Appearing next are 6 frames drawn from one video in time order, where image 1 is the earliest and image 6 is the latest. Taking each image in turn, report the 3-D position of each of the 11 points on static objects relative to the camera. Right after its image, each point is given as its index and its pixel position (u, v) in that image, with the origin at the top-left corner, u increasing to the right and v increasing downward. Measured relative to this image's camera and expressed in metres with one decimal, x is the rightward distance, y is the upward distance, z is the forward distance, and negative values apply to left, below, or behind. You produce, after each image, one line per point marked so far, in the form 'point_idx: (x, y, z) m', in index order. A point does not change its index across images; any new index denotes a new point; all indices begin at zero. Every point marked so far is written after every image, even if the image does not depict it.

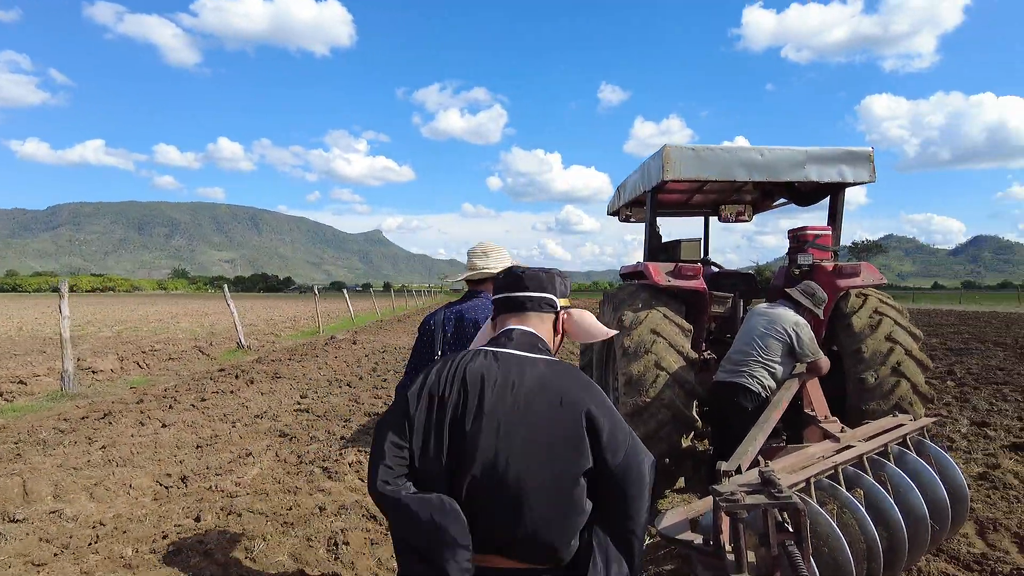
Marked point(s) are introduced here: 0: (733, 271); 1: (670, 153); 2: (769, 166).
0: (+1.9, +0.1, +5.7) m
1: (+1.1, +1.0, +4.7) m
2: (+1.8, +0.9, +4.8) m
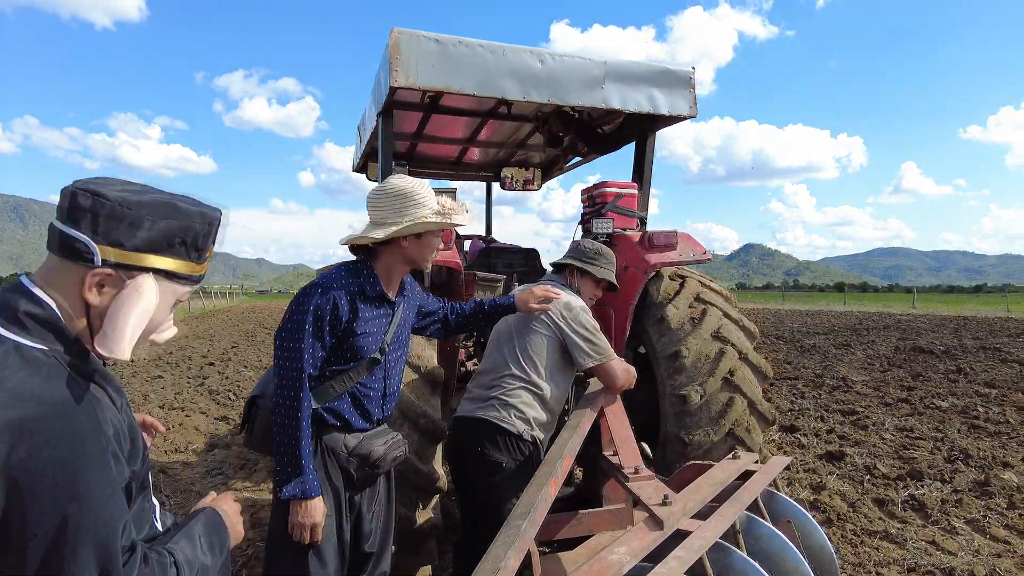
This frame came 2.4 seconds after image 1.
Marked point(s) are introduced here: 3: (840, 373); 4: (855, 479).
0: (0.0, +0.3, +4.0) m
1: (-0.5, +1.1, +2.9) m
2: (+0.2, +1.0, +3.2) m
3: (+5.5, -1.4, +11.1) m
4: (+2.7, -1.5, +5.1) m
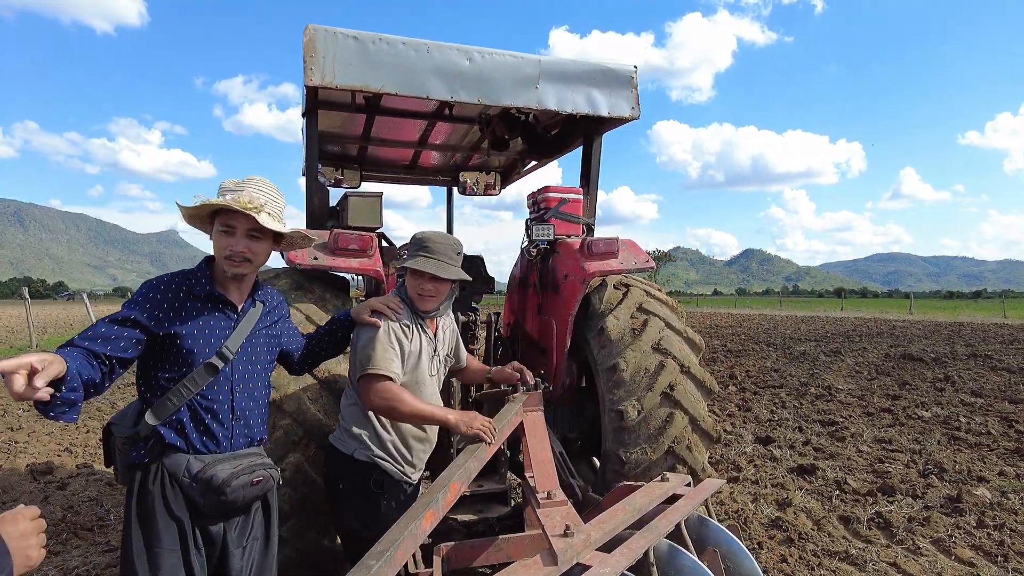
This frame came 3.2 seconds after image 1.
0: (-0.3, +0.2, +3.9) m
1: (-0.8, +1.0, +2.7) m
2: (-0.1, +0.9, +3.0) m
3: (+5.2, -1.5, +10.9) m
4: (+2.3, -1.5, +5.0) m
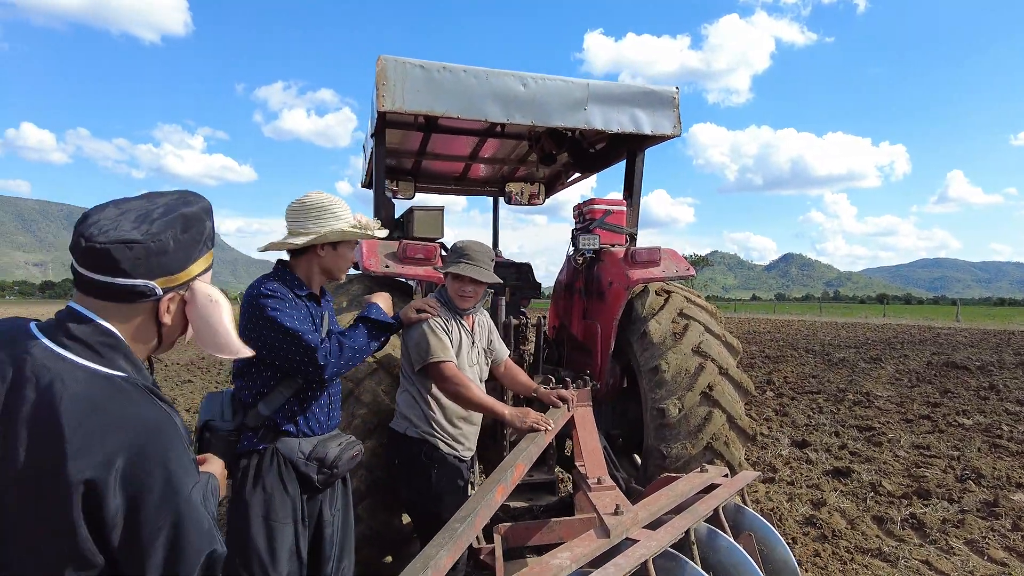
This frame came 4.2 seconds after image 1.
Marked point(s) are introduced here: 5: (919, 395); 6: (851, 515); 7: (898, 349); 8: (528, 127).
0: (0.0, +0.2, +4.2) m
1: (-0.6, +1.0, +3.0) m
2: (+0.1, +0.9, +3.3) m
3: (+5.8, -1.6, +10.9) m
4: (+2.7, -1.6, +5.1) m
5: (+6.4, -1.7, +10.4) m
6: (+2.4, -1.6, +4.6) m
7: (+9.8, -1.6, +16.8) m
8: (+0.1, +1.0, +4.0) m
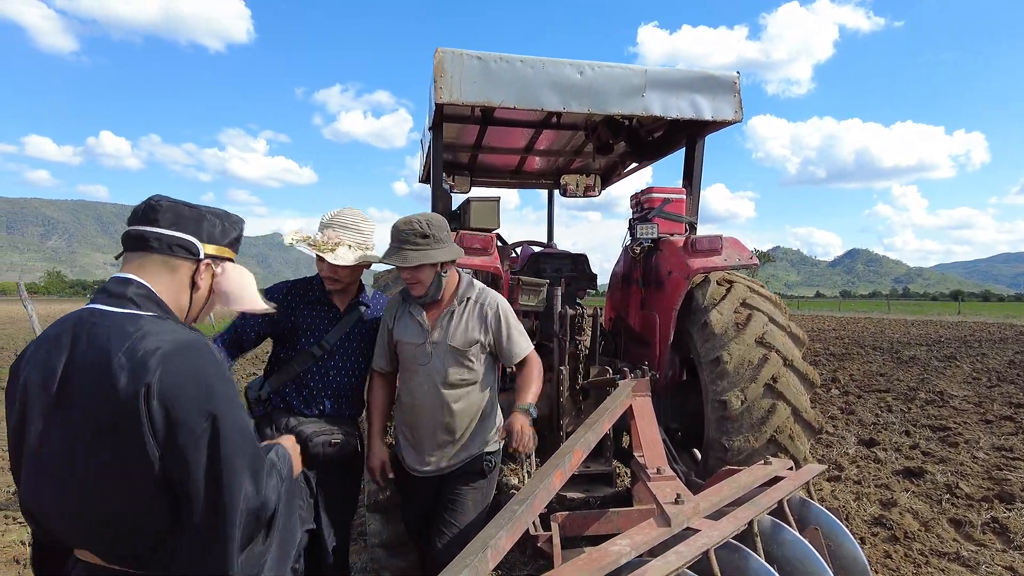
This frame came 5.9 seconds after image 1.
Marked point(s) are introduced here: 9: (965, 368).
0: (+0.3, +0.2, +4.1) m
1: (-0.3, +1.1, +3.0) m
2: (+0.4, +1.0, +3.2) m
3: (+6.7, -1.5, +10.4) m
4: (+3.1, -1.5, +4.9) m
5: (+7.3, -1.6, +9.9) m
6: (+2.8, -1.5, +4.4) m
7: (+11.1, -1.4, +15.9) m
8: (+0.4, +1.0, +3.9) m
9: (+8.7, -1.5, +12.7) m
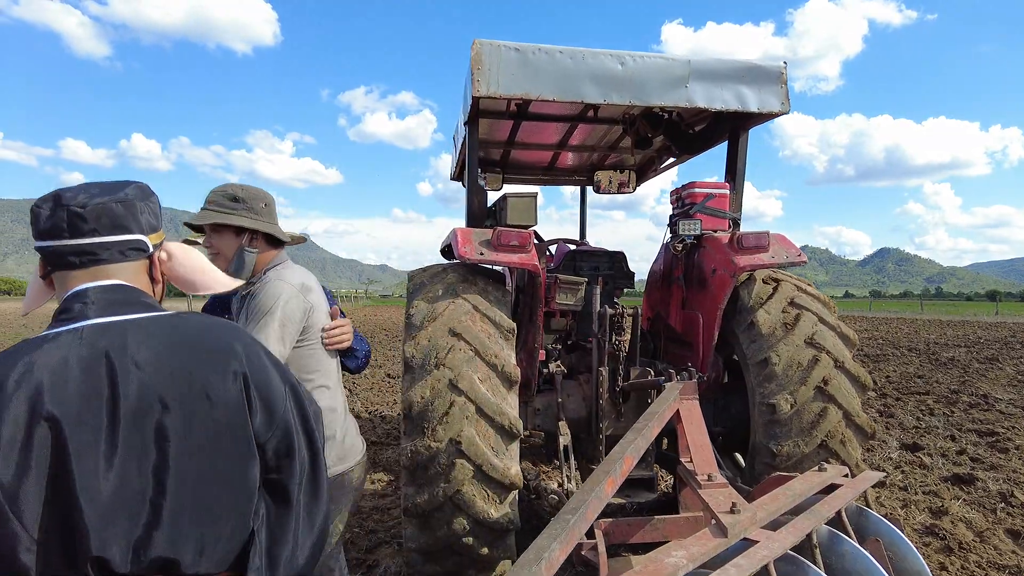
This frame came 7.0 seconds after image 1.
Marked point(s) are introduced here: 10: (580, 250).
0: (+0.5, +0.2, +4.0) m
1: (-0.1, +1.1, +3.0) m
2: (+0.6, +1.0, +3.1) m
3: (+7.2, -1.5, +10.0) m
4: (+3.3, -1.5, +4.6) m
5: (+7.7, -1.6, +9.5) m
6: (+3.0, -1.5, +4.2) m
7: (+11.8, -1.4, +15.4) m
8: (+0.6, +1.0, +3.8) m
9: (+9.3, -1.5, +12.3) m
10: (+0.4, +0.2, +4.0) m
